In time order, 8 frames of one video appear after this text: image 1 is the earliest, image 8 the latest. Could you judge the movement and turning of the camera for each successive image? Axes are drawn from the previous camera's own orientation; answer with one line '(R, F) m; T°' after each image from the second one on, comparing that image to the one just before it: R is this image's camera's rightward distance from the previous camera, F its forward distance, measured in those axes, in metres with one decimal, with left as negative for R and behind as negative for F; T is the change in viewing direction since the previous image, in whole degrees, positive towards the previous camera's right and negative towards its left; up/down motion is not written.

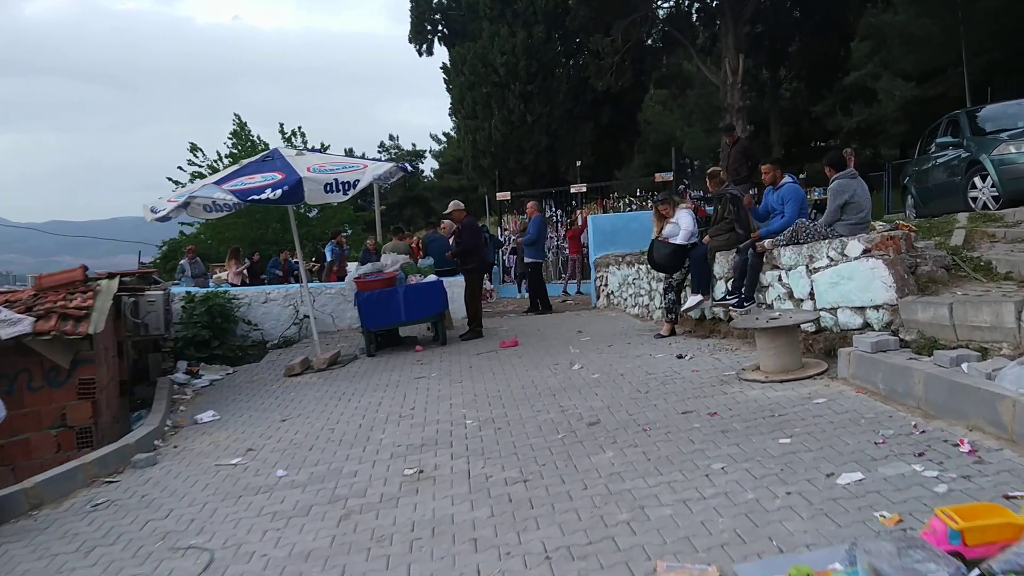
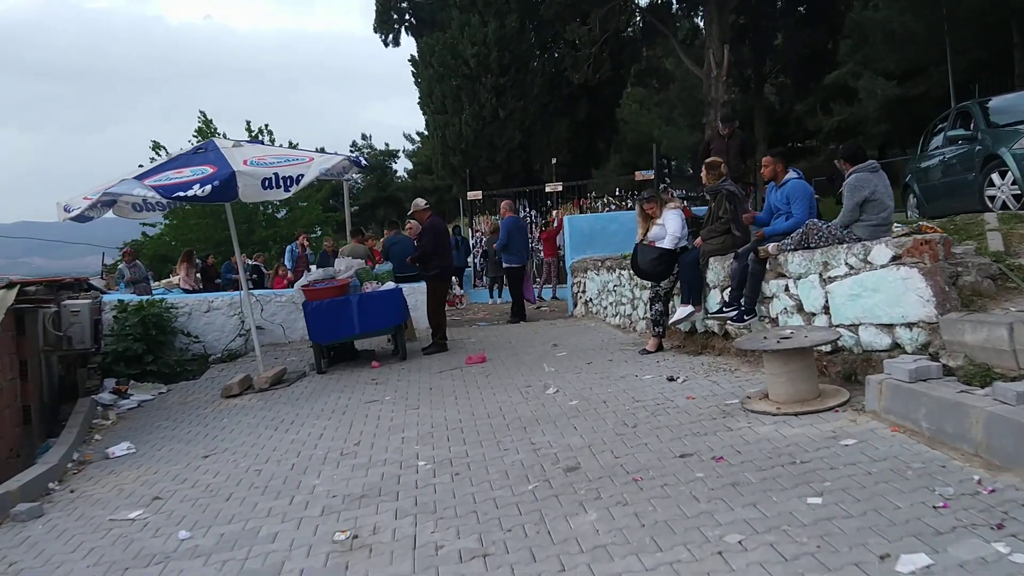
(+0.1, +1.1) m; +2°
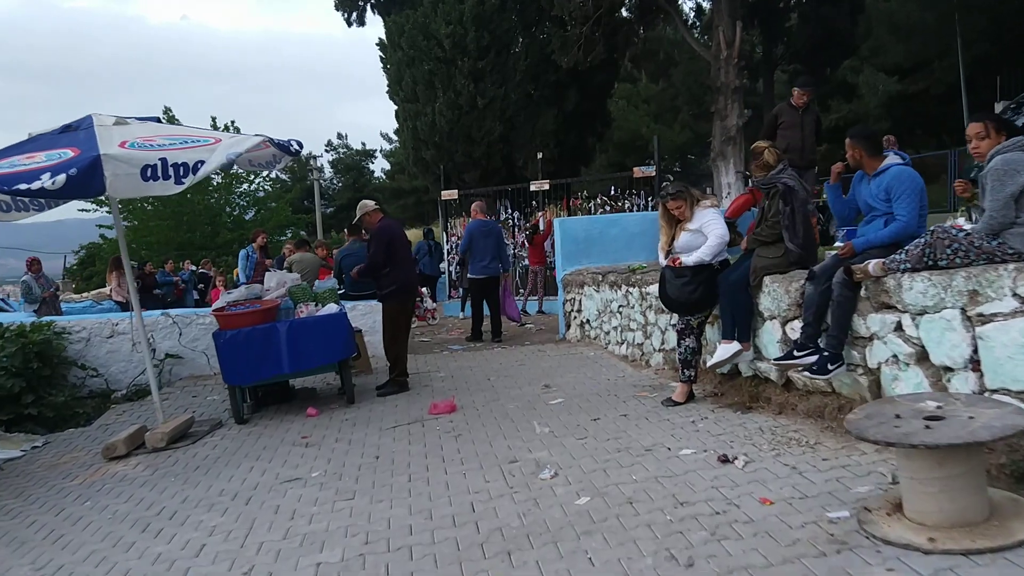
(0.0, +2.1) m; +1°
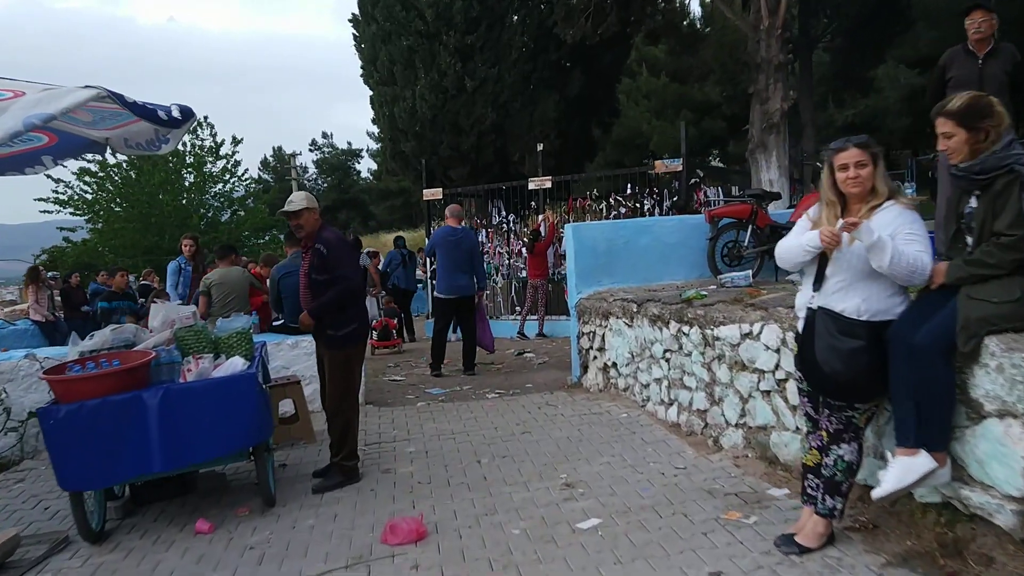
(-0.1, +2.5) m; +1°
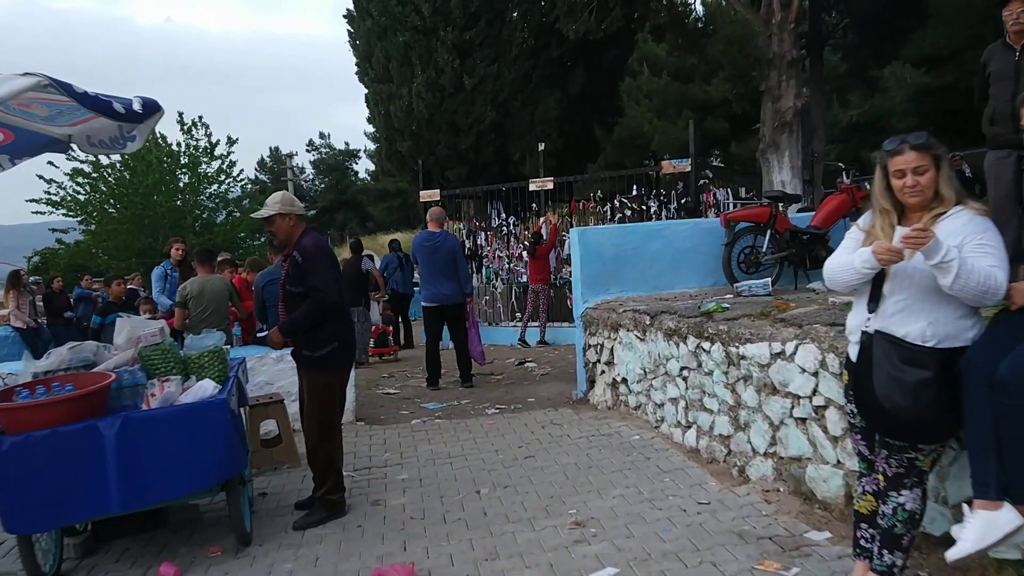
(0.0, +0.5) m; 0°
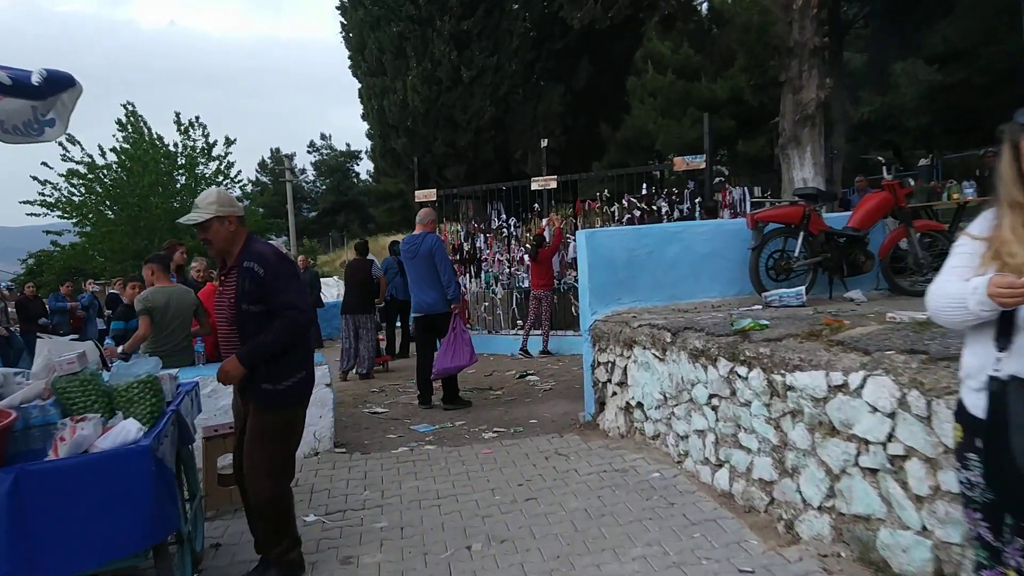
(0.0, +0.8) m; 0°
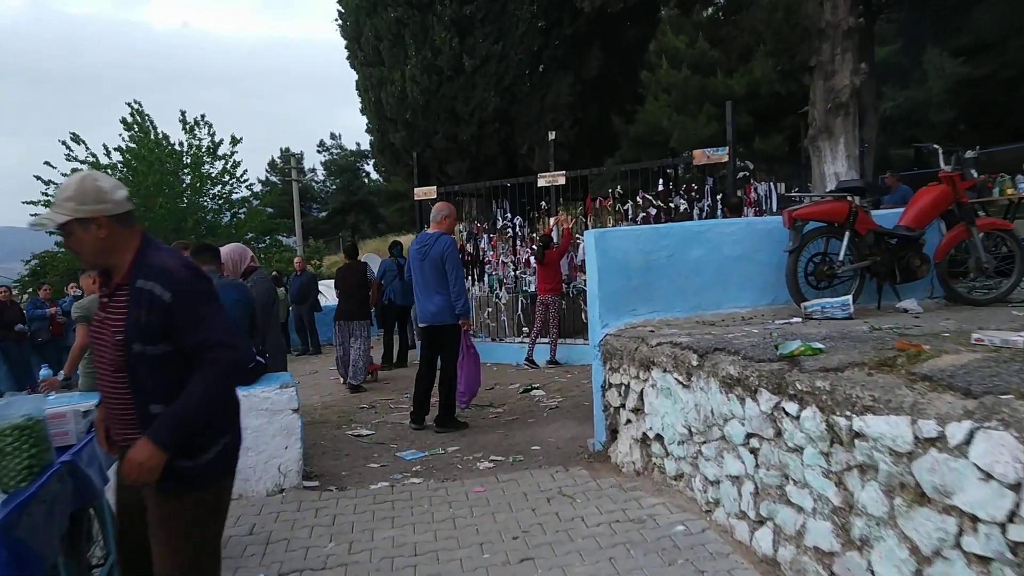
(+0.1, +0.8) m; -1°
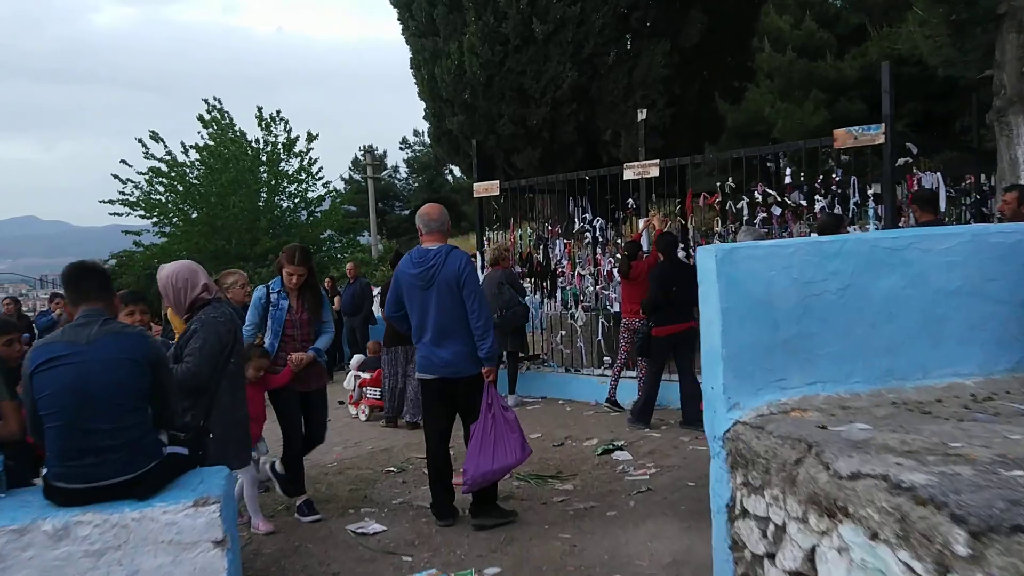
(+0.1, +2.1) m; -5°
